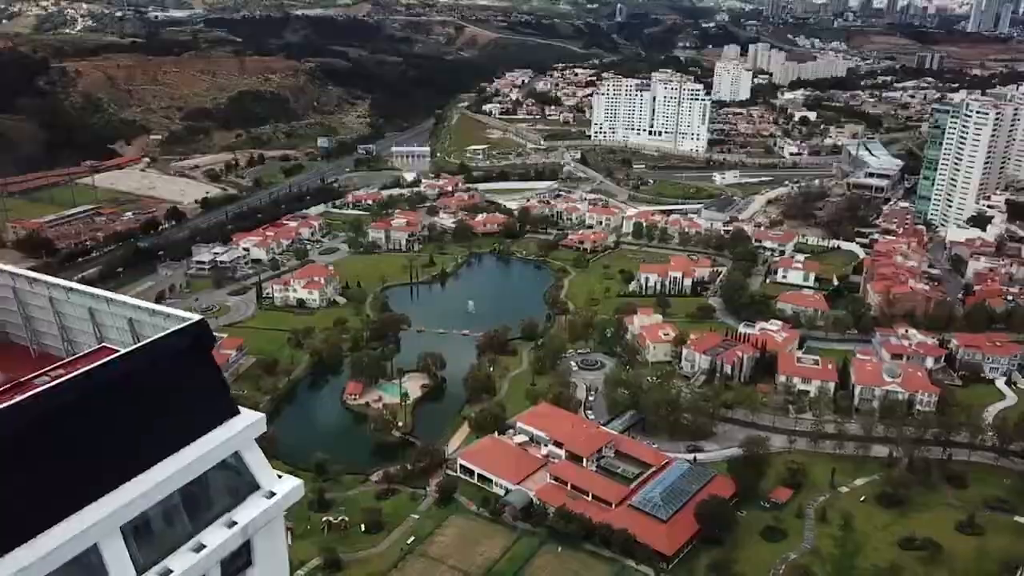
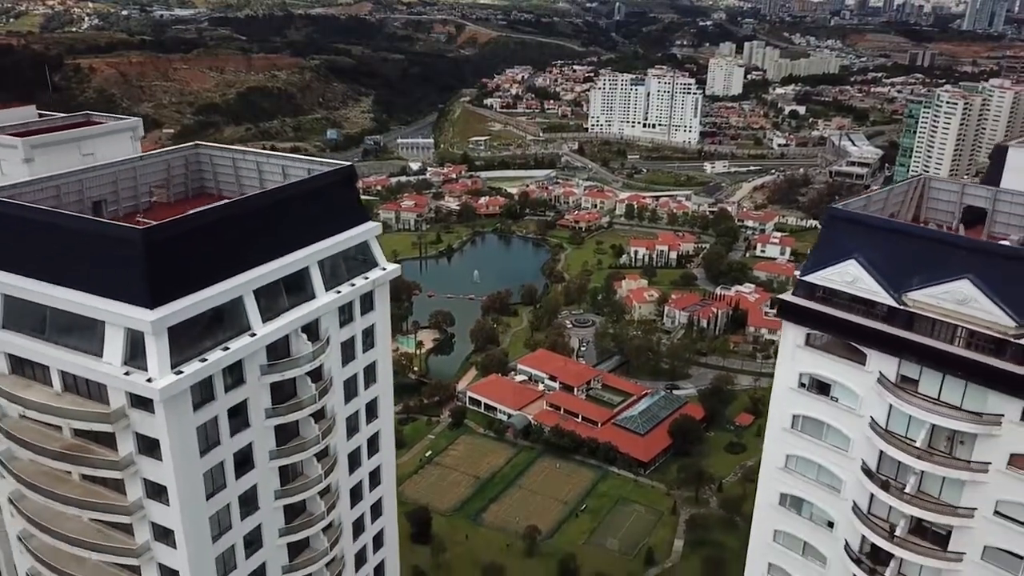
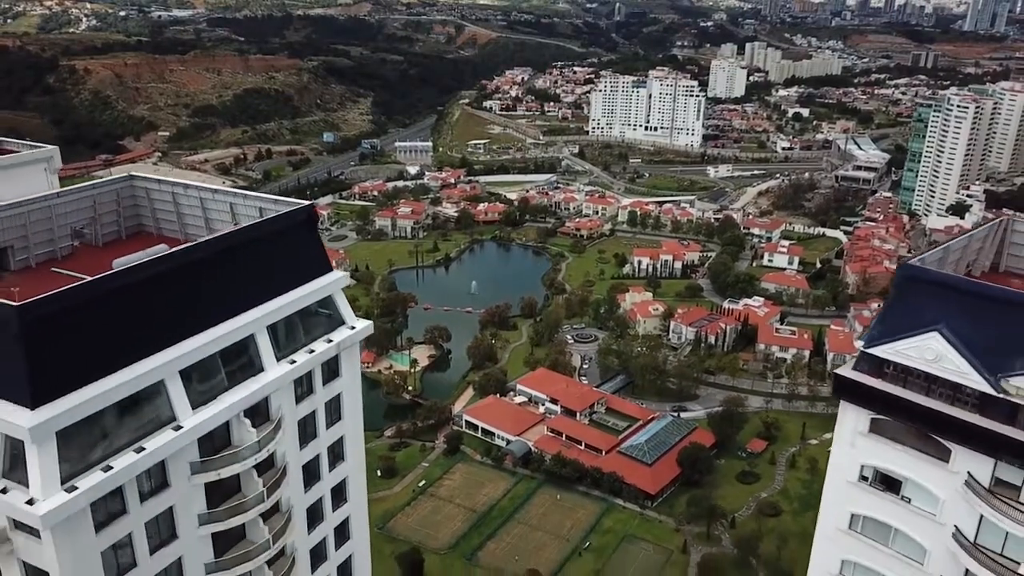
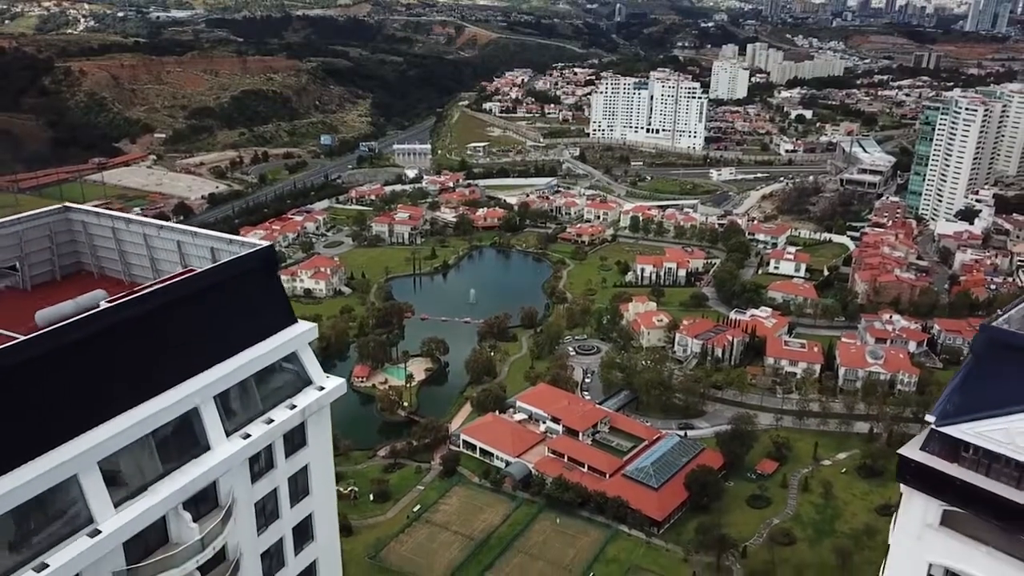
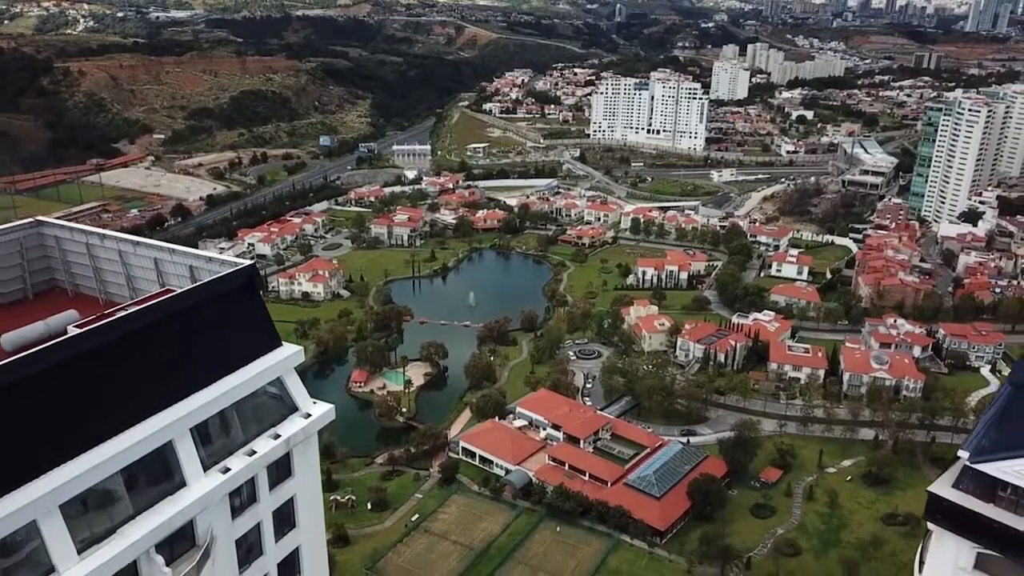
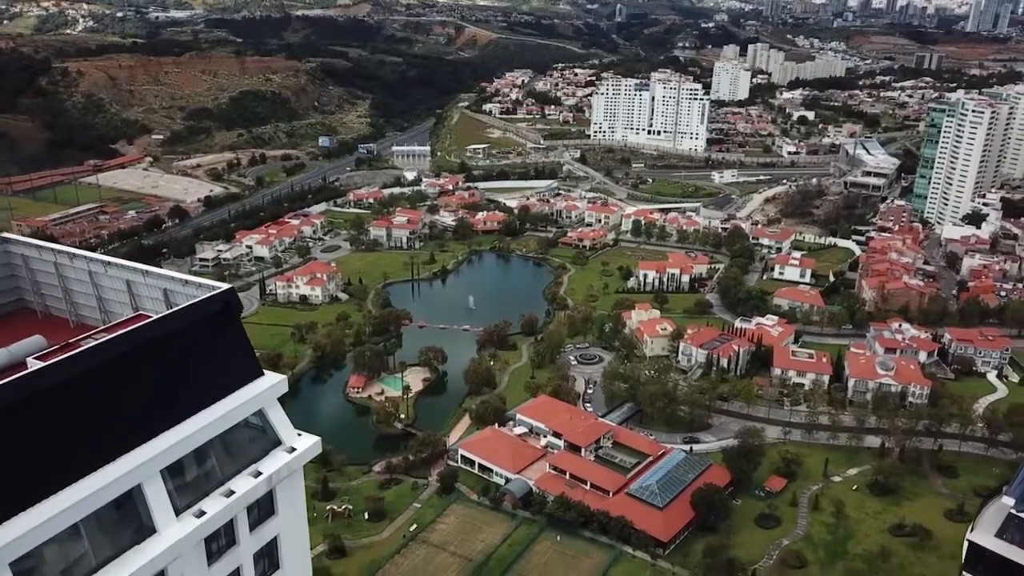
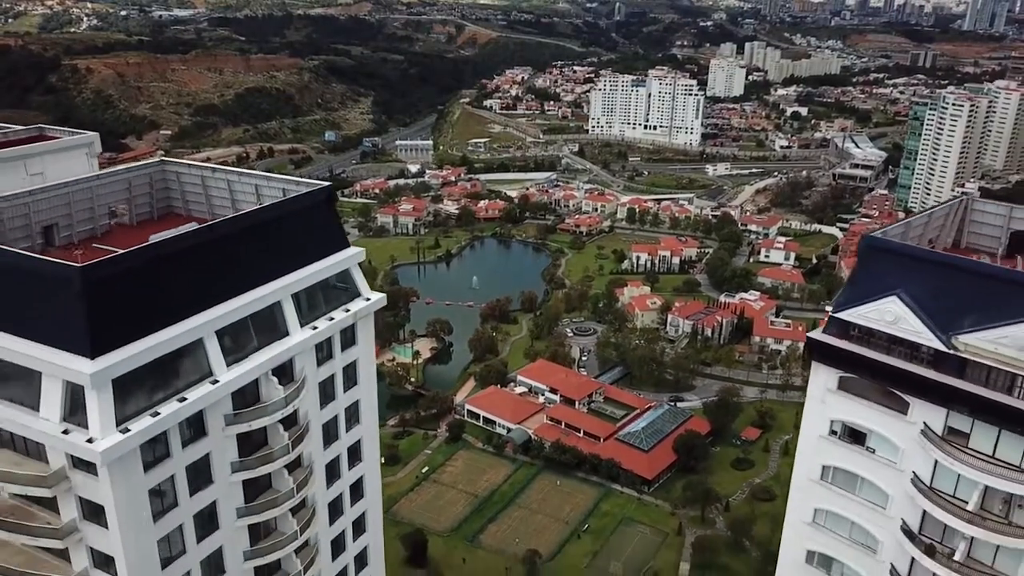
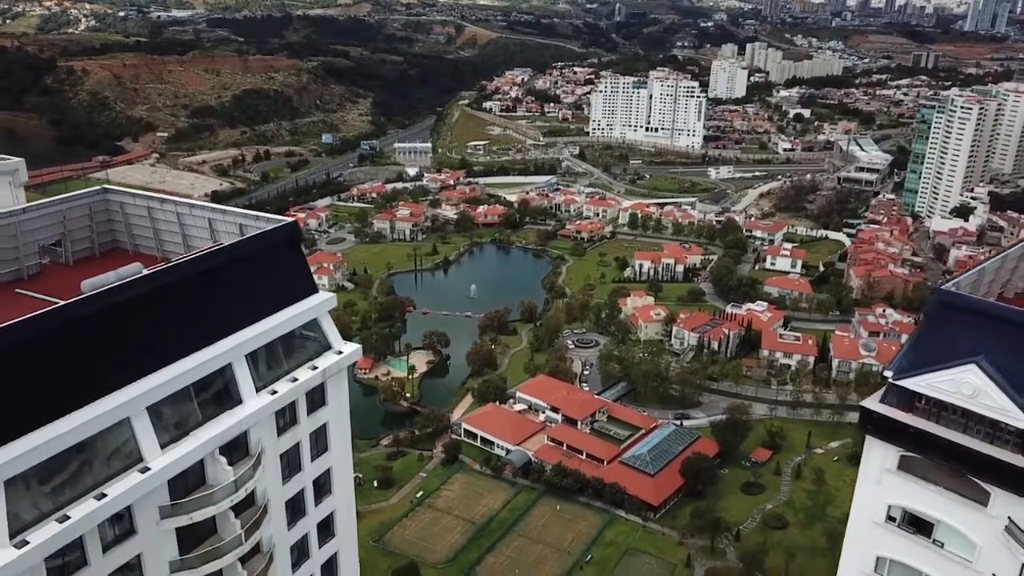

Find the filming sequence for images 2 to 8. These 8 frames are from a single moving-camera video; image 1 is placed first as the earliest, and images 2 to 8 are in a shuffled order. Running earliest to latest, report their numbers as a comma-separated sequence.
6, 5, 4, 8, 3, 7, 2
